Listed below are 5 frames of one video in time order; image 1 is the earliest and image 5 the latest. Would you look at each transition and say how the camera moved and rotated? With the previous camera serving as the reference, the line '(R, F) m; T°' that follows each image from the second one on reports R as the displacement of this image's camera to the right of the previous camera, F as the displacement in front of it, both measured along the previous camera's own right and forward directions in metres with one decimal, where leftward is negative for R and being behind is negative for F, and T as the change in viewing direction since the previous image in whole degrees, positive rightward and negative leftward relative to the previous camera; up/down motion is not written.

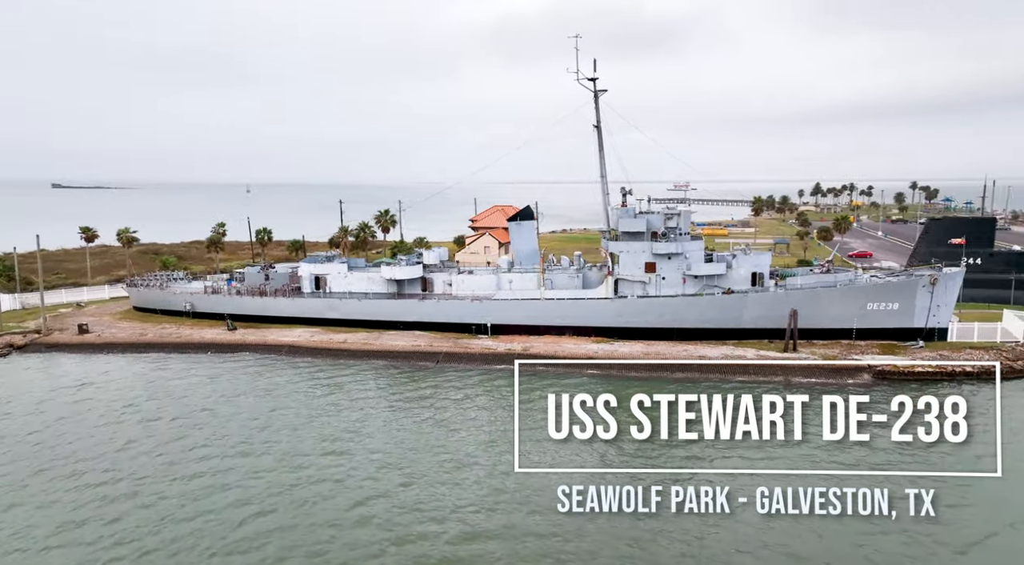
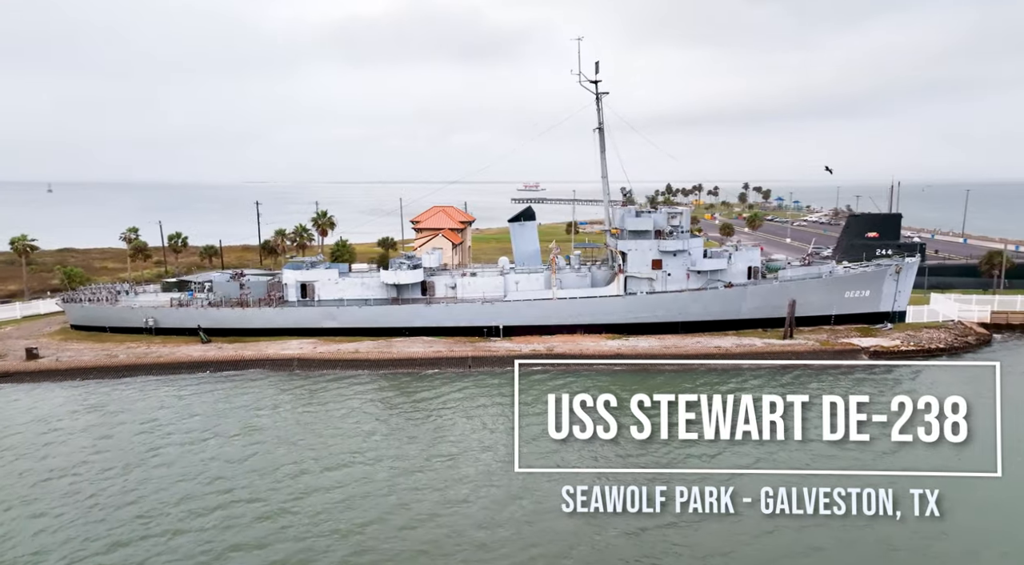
(-6.2, +0.9) m; +12°
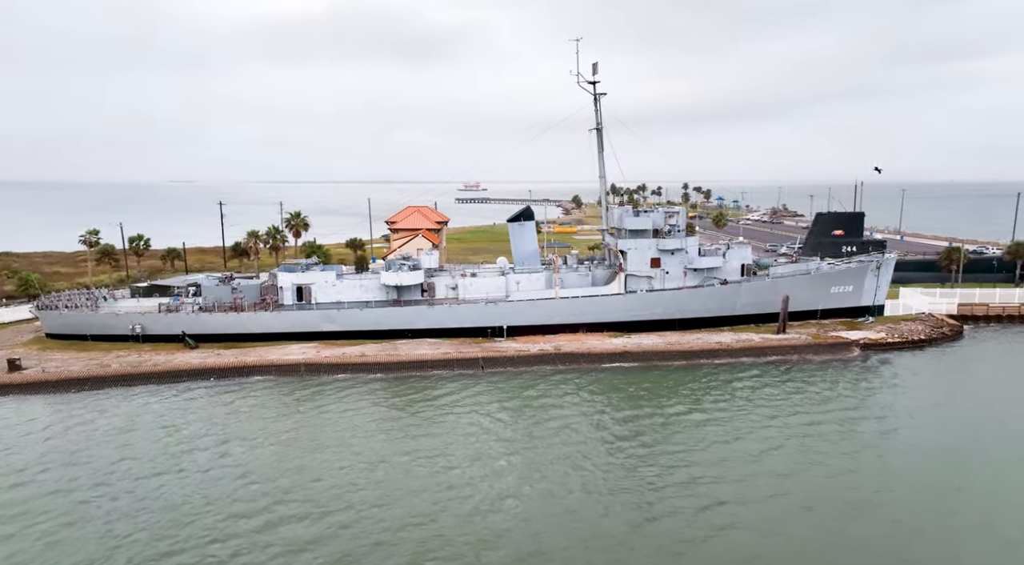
(-2.5, +0.1) m; +5°
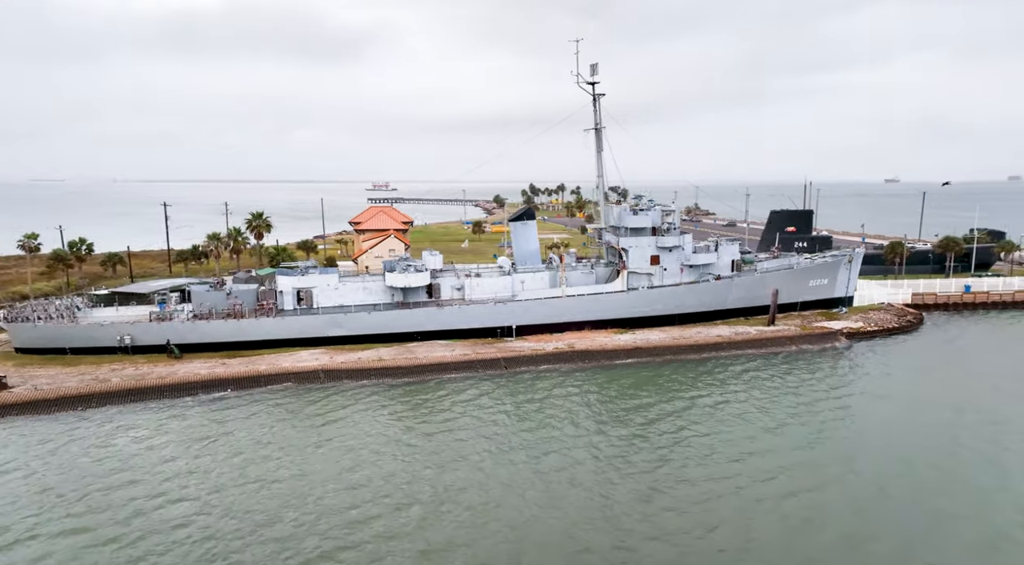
(-3.8, +0.3) m; +7°
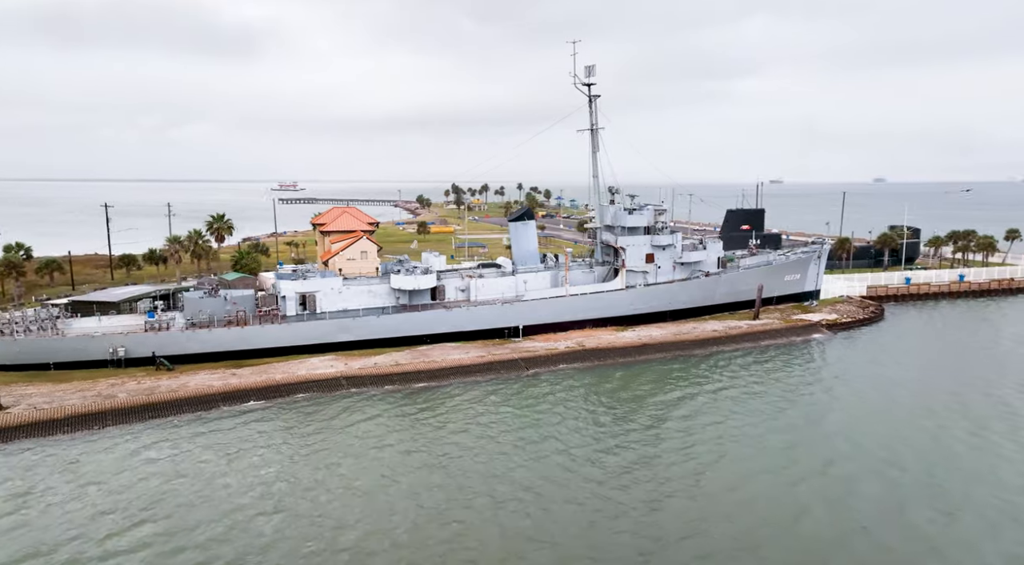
(-3.7, +0.2) m; +7°
